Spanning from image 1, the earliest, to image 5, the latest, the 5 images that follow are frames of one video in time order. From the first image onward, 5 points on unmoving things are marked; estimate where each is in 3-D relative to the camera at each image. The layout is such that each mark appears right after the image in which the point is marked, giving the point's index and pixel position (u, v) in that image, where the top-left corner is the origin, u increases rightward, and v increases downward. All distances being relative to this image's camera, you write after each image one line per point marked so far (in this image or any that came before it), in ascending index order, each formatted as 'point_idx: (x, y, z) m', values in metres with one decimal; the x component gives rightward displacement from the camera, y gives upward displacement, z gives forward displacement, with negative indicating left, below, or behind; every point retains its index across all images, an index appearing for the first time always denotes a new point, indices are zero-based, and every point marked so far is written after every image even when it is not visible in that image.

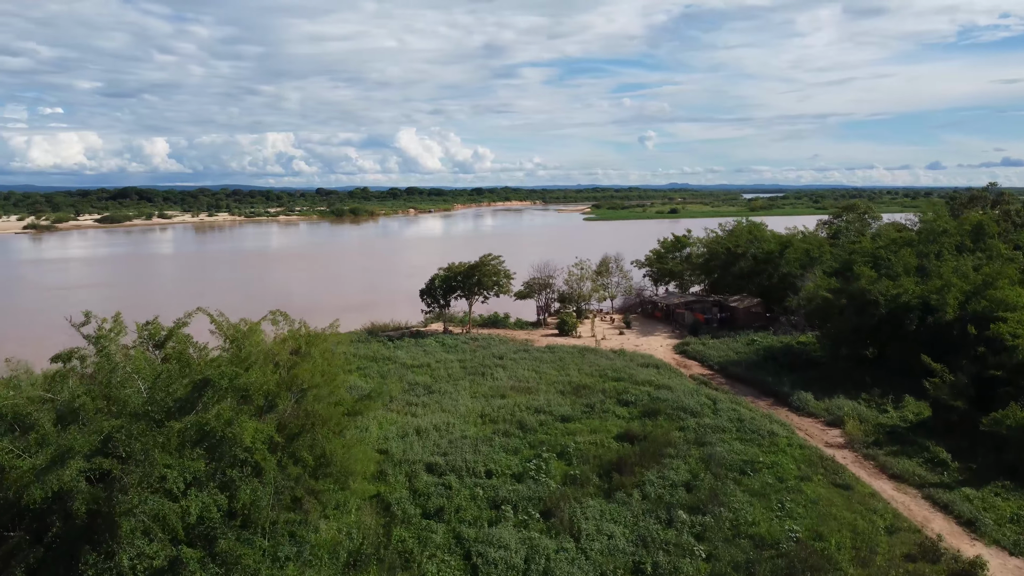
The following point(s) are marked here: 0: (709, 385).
0: (+3.6, -1.8, +15.1) m
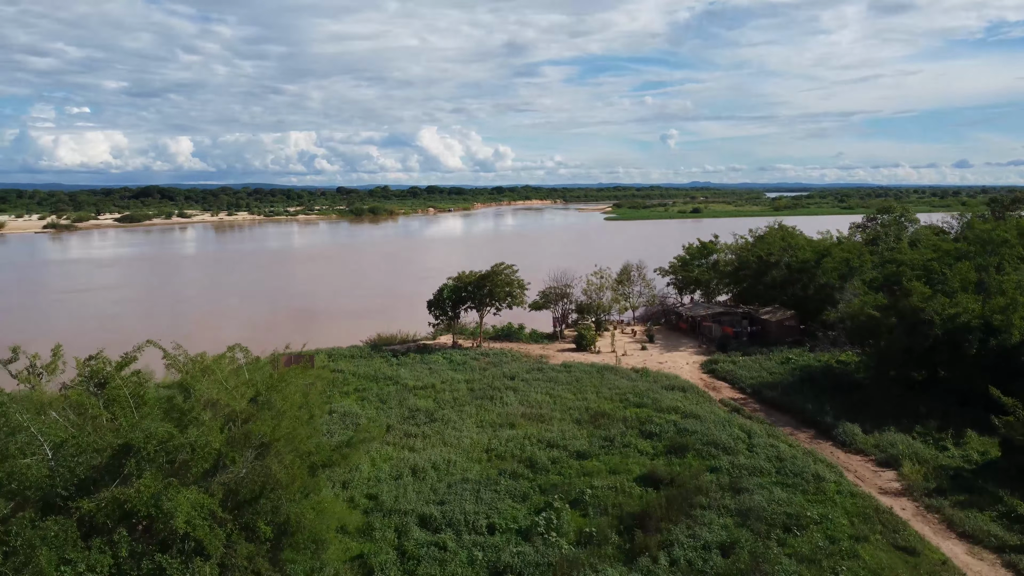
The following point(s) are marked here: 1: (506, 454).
0: (+3.8, -2.1, +13.6) m
1: (-0.1, -2.3, +11.2) m
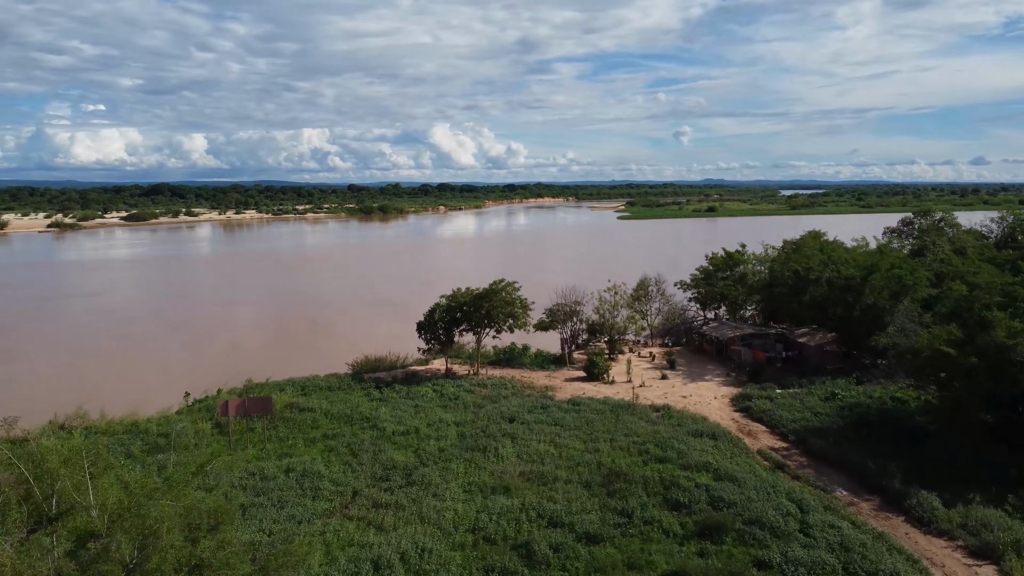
0: (+3.7, -2.5, +11.2) m
1: (-0.2, -2.7, +8.9) m
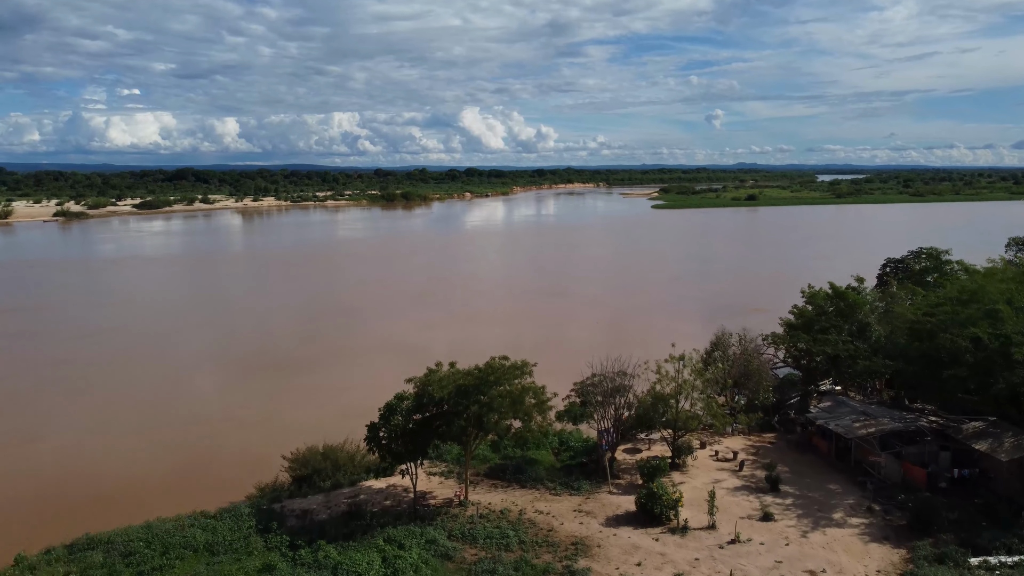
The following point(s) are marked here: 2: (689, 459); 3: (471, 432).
0: (+3.6, -3.6, +4.8) m
1: (-0.3, -3.9, +2.7) m
2: (+2.7, -2.4, +12.0) m
3: (-0.4, -1.7, +10.1) m
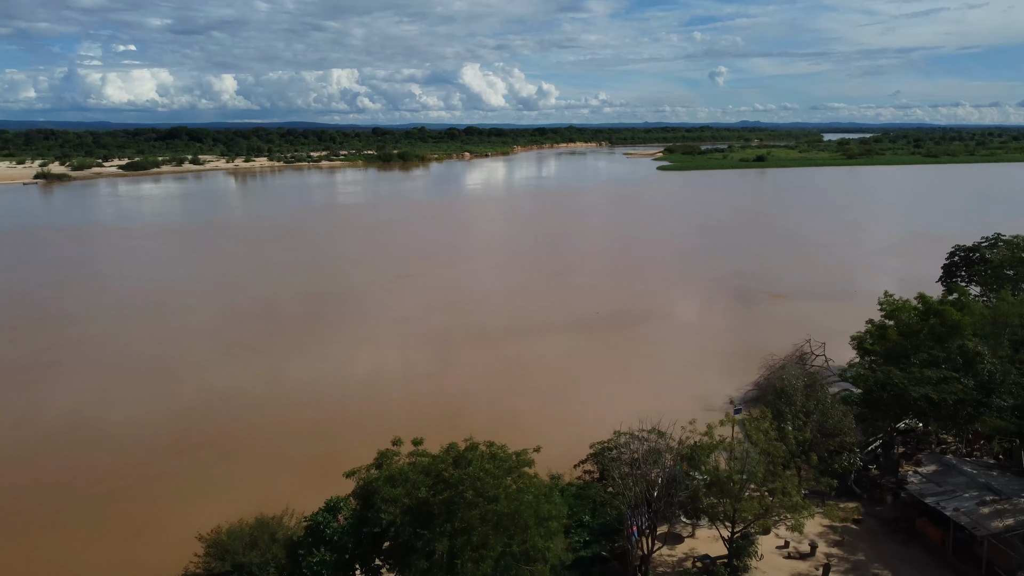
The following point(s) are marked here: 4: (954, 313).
0: (+3.6, -4.3, +1.5) m
1: (-0.4, -4.7, -0.7) m
2: (+2.6, -2.8, +8.6) m
3: (-0.5, -2.1, +6.7) m
4: (+6.0, -0.3, +11.2) m
